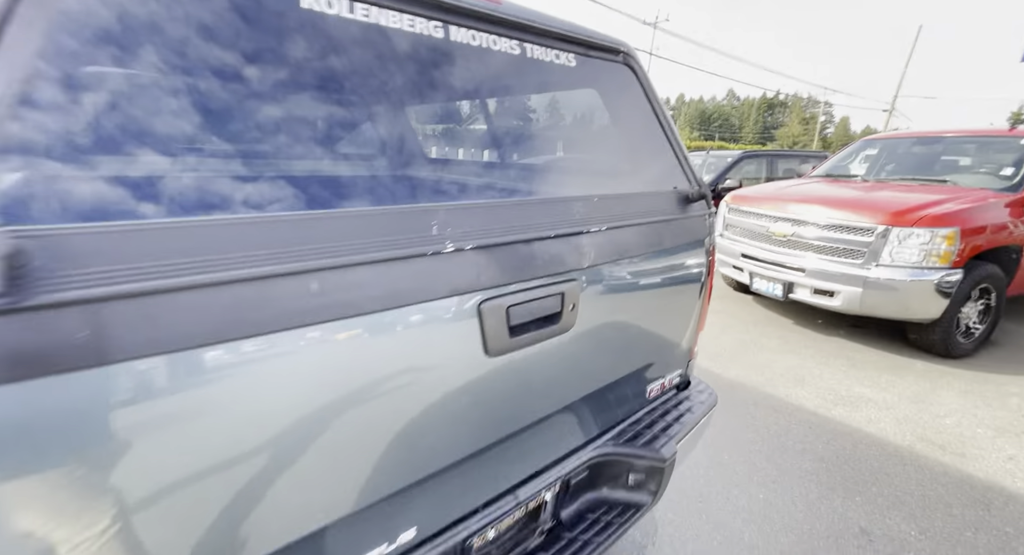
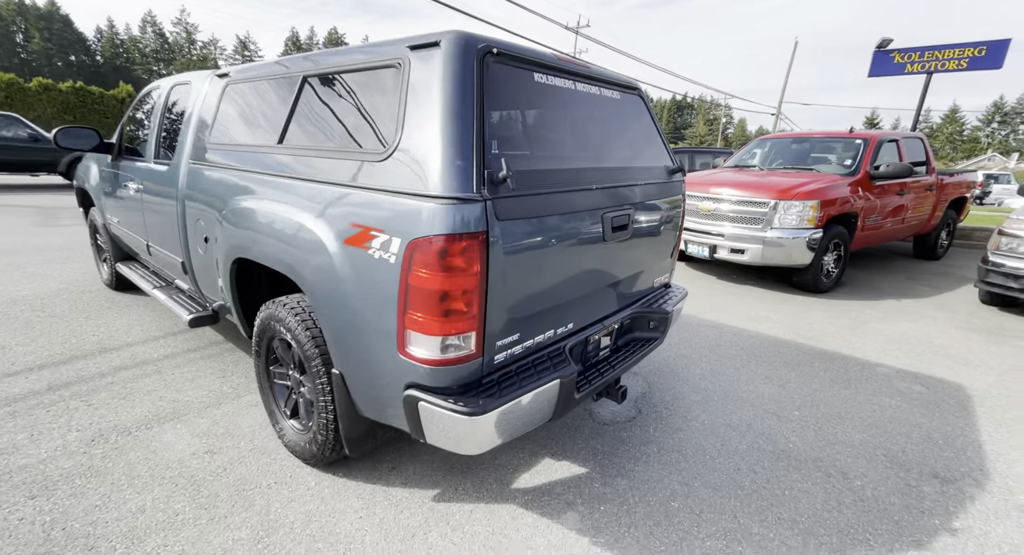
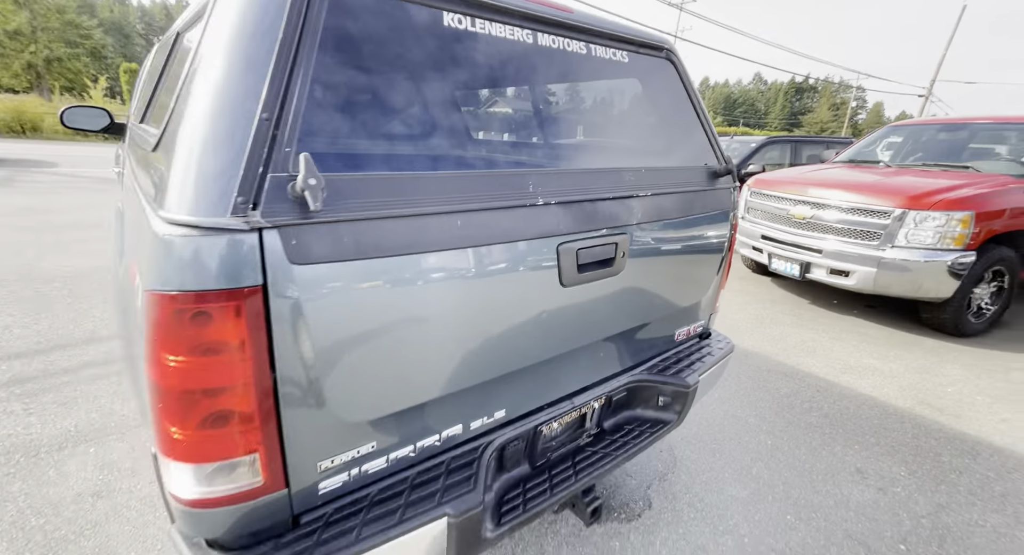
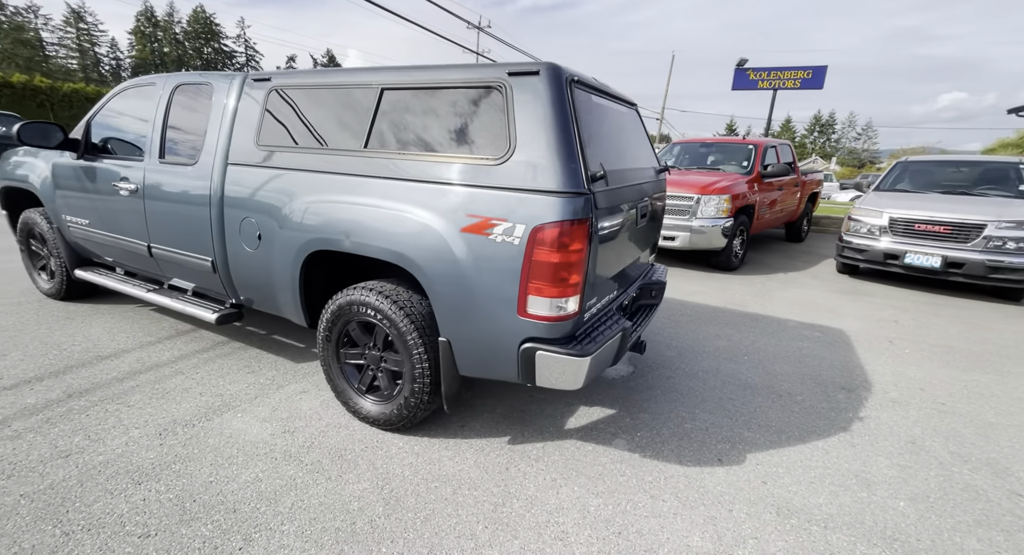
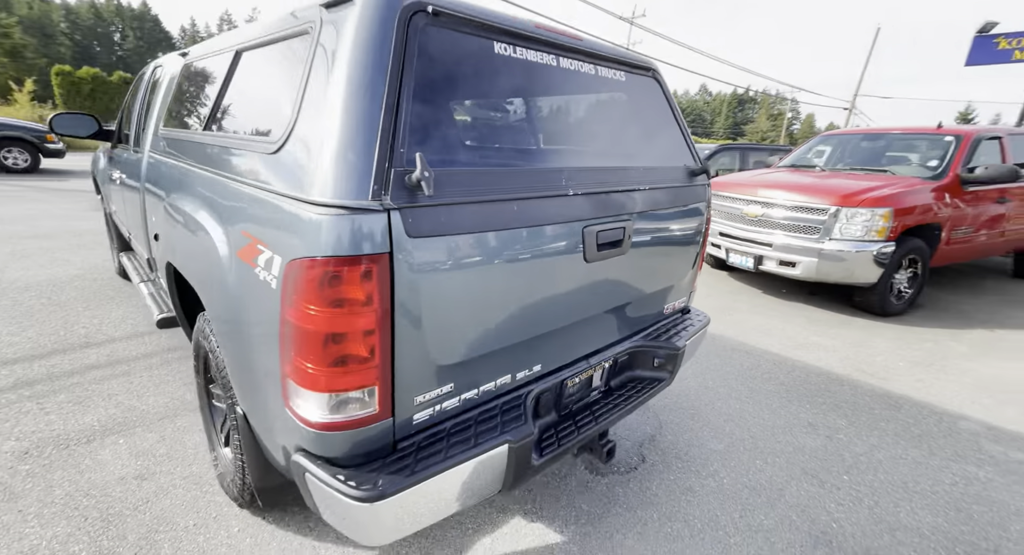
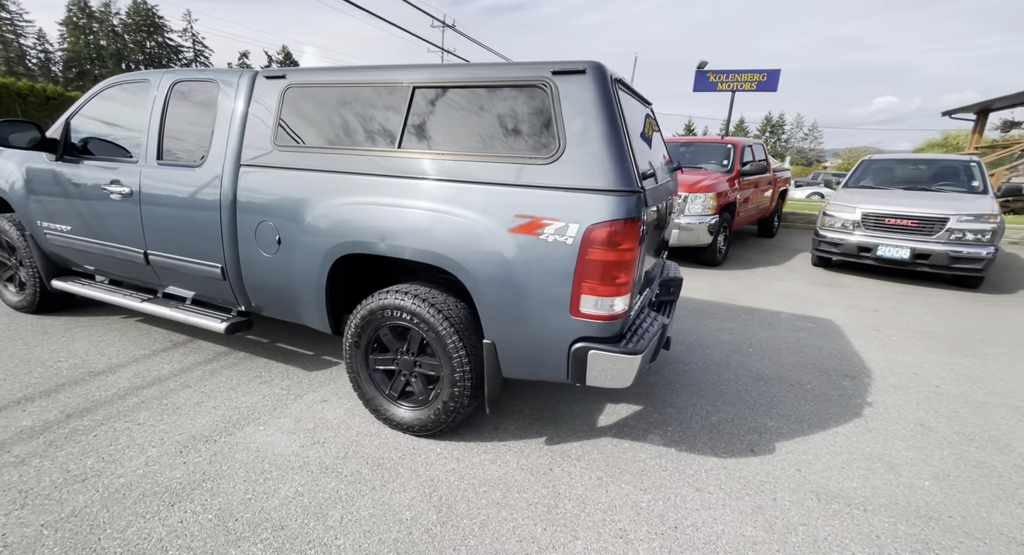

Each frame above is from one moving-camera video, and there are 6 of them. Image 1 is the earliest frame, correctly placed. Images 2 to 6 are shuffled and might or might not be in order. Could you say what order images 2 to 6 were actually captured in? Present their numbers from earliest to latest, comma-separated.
3, 5, 2, 4, 6
